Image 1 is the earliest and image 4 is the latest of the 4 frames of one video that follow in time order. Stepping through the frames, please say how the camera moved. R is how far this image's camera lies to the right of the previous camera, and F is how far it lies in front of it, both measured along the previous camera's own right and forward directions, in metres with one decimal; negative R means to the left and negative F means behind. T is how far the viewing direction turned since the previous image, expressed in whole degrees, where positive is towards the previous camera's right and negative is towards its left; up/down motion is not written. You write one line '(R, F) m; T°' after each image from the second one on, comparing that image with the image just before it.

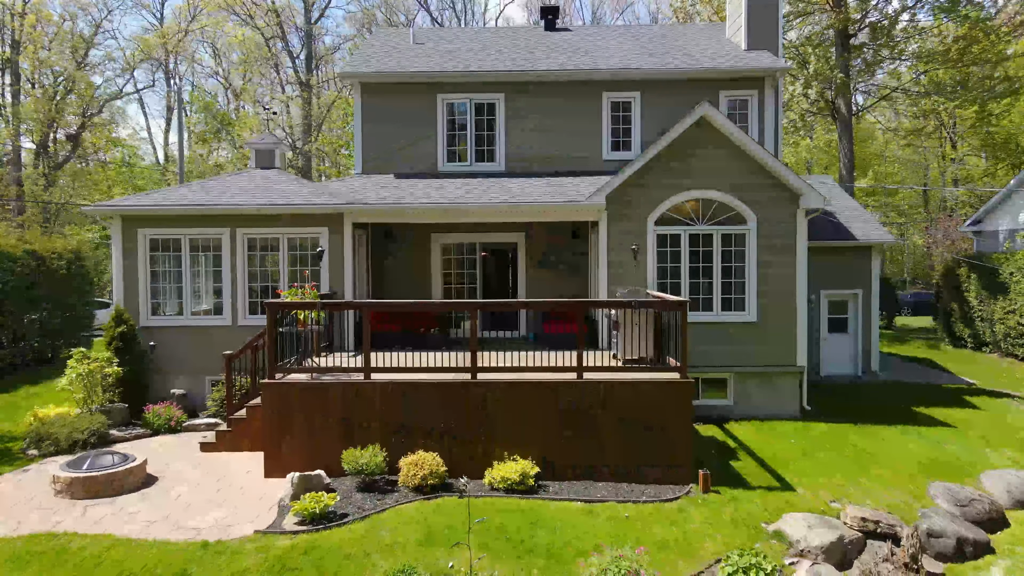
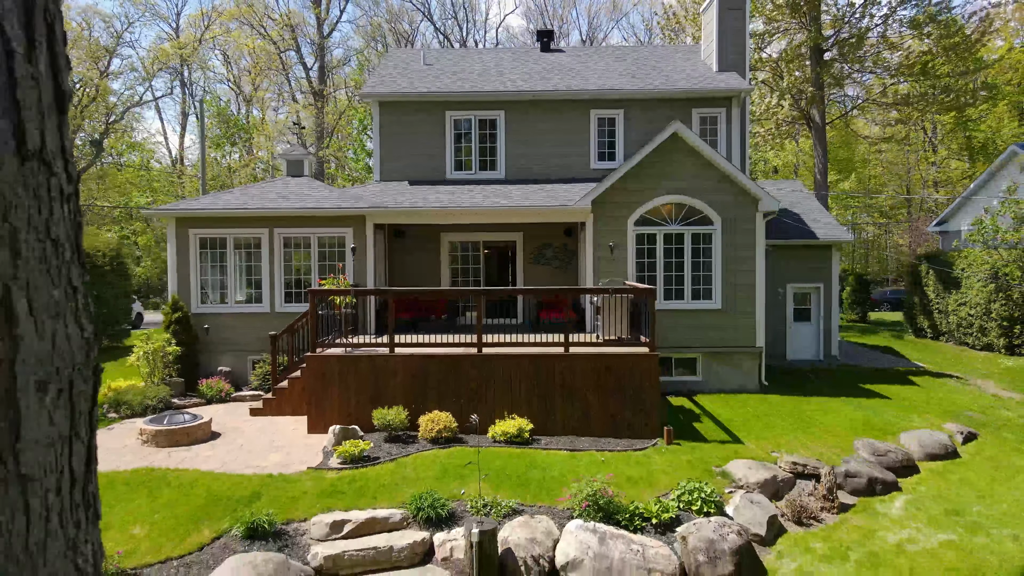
(0.0, -1.6) m; 0°
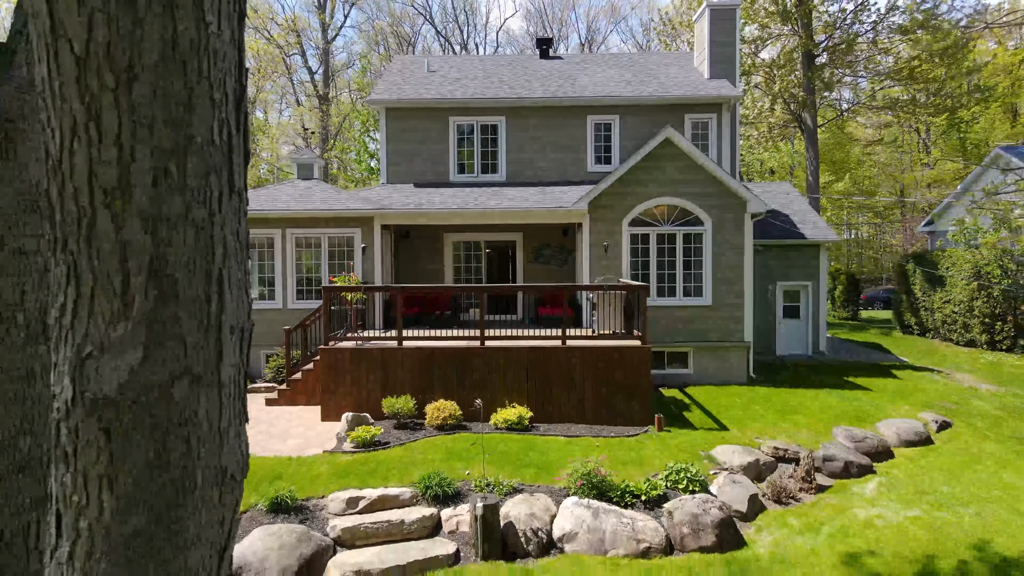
(0.0, -0.6) m; 0°
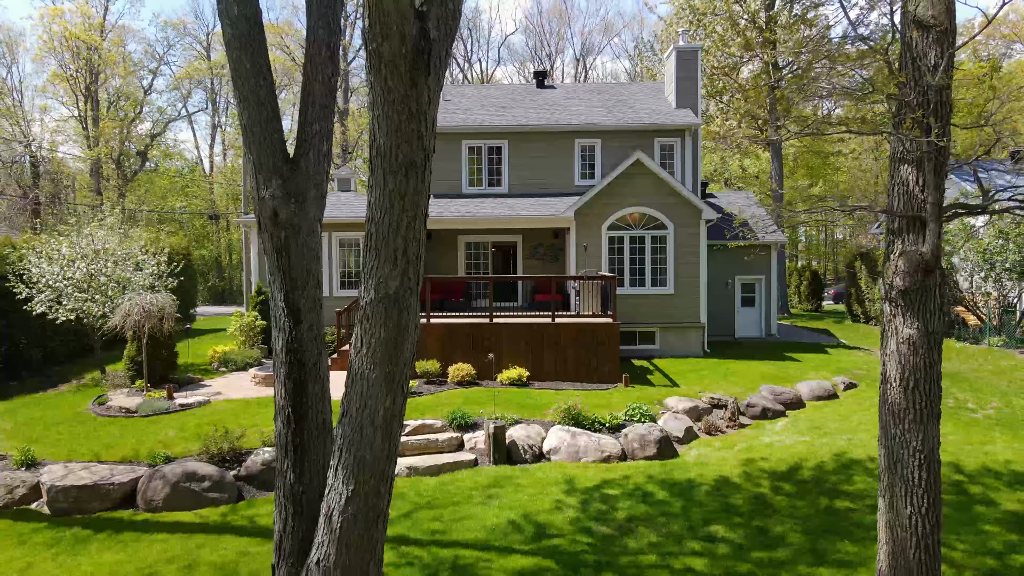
(0.0, -3.0) m; 0°
